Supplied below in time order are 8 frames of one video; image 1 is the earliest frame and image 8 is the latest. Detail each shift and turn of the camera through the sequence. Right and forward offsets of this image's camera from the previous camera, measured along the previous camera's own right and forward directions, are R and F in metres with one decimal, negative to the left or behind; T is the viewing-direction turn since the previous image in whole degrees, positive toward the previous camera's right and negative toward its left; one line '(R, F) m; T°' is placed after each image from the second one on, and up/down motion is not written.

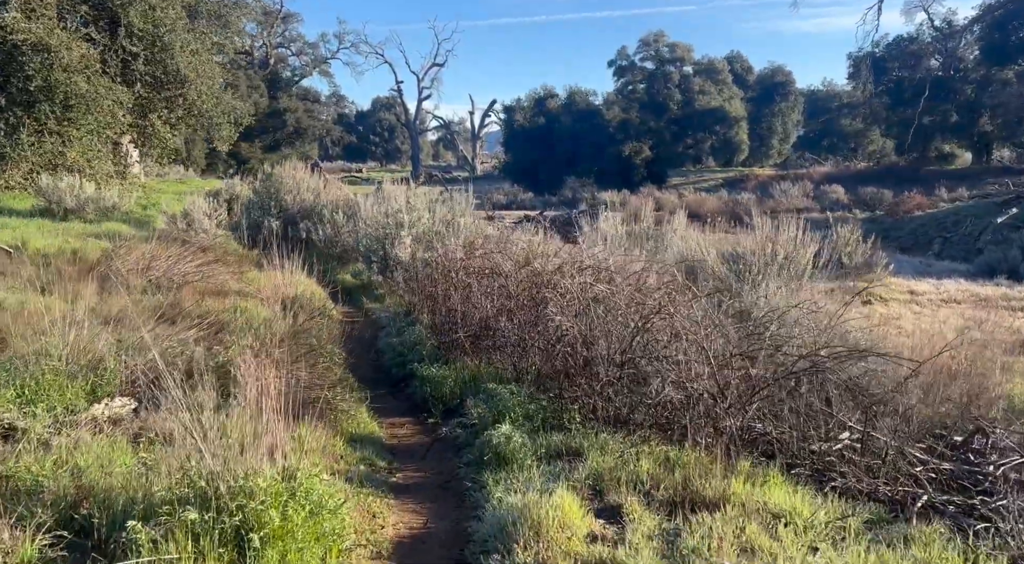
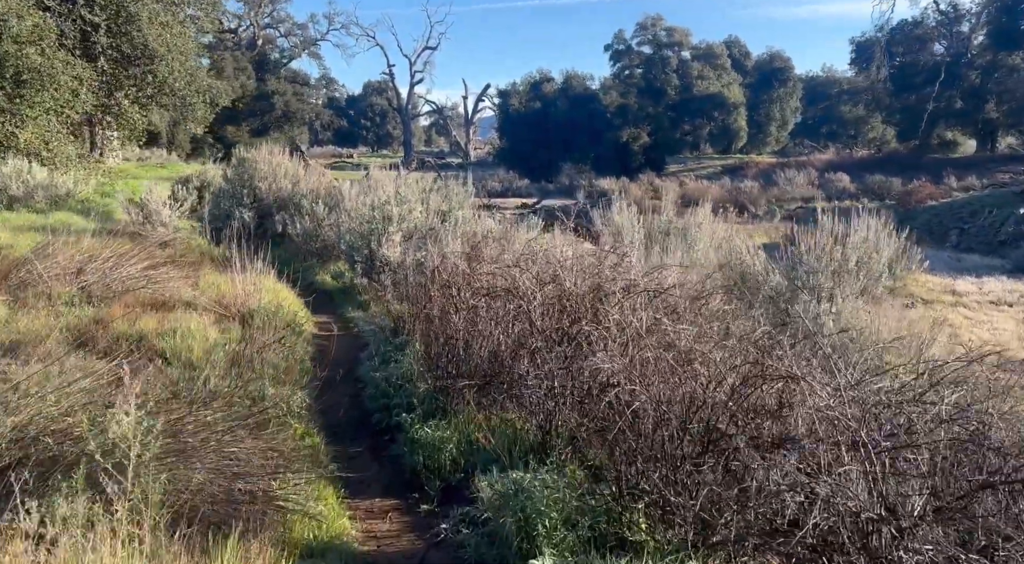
(-0.2, +1.7) m; +1°
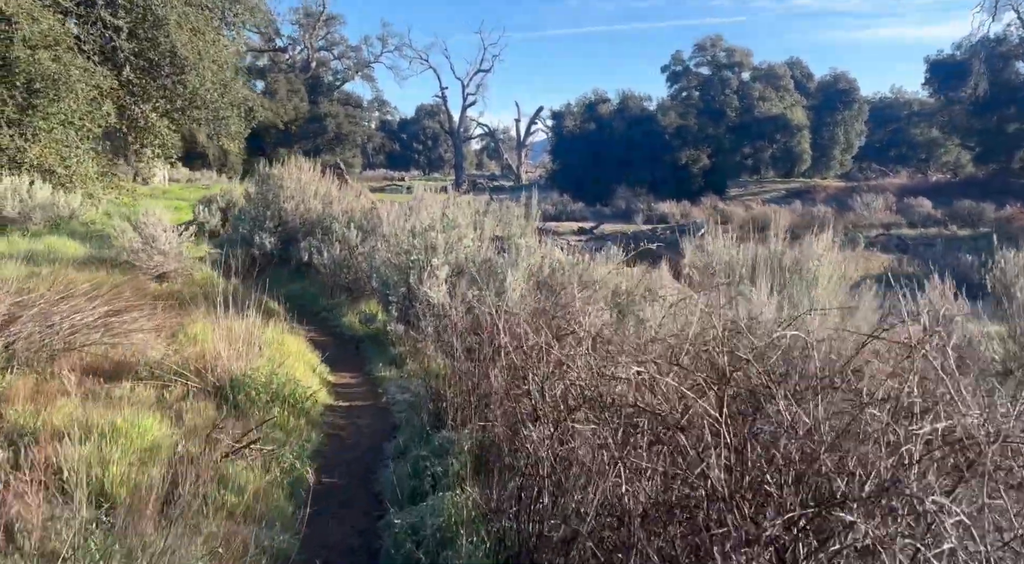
(-0.3, +2.4) m; -4°
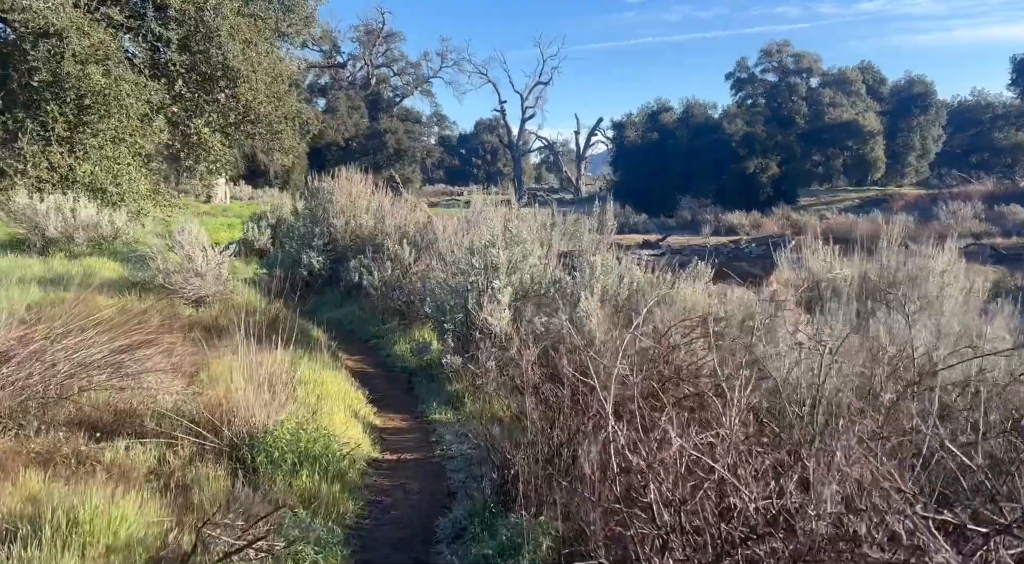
(-0.1, +1.2) m; -4°
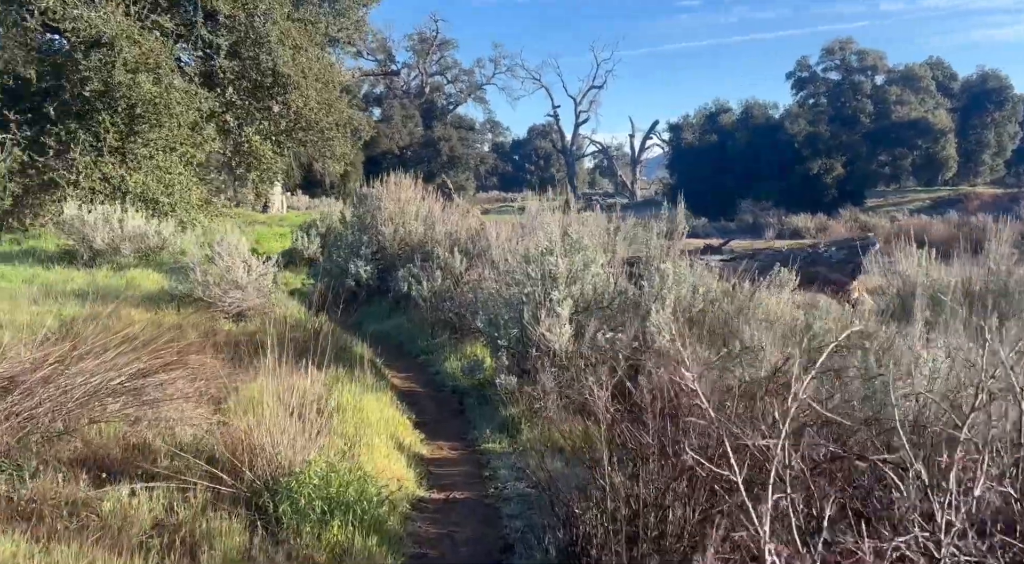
(-0.1, +0.7) m; -4°
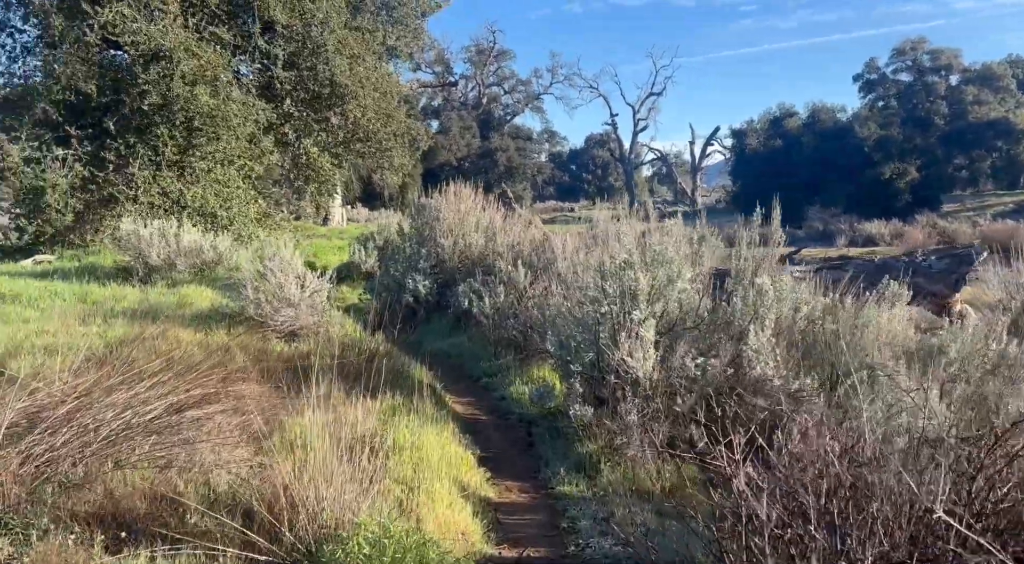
(-0.1, +0.7) m; -4°
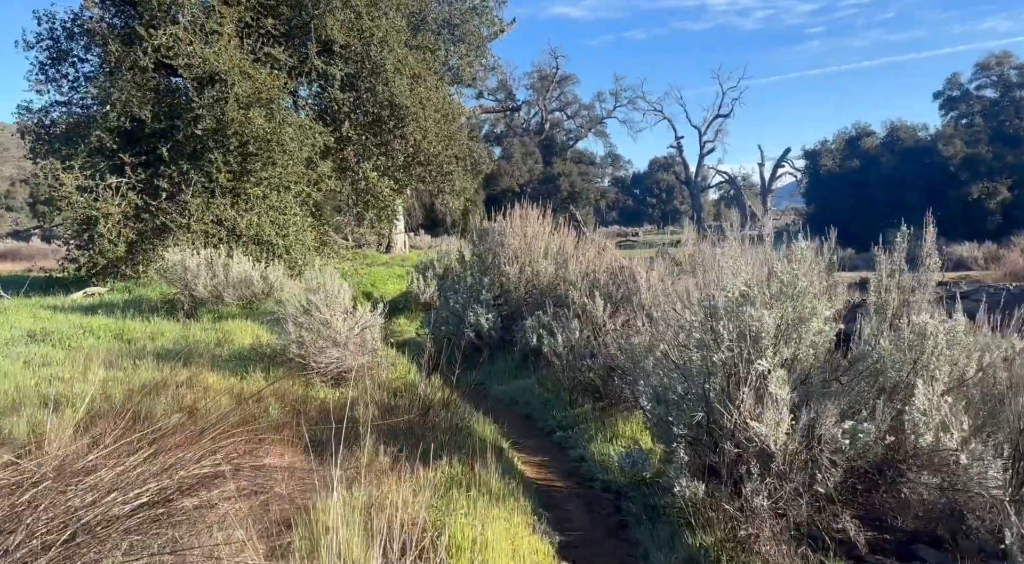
(-0.1, +1.1) m; -5°
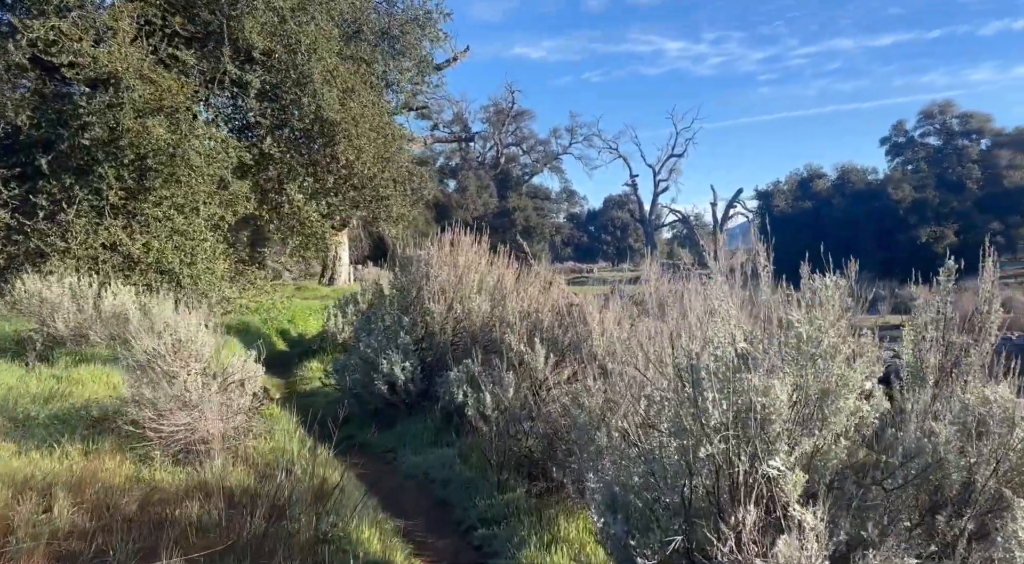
(+0.3, +1.6) m; +3°
